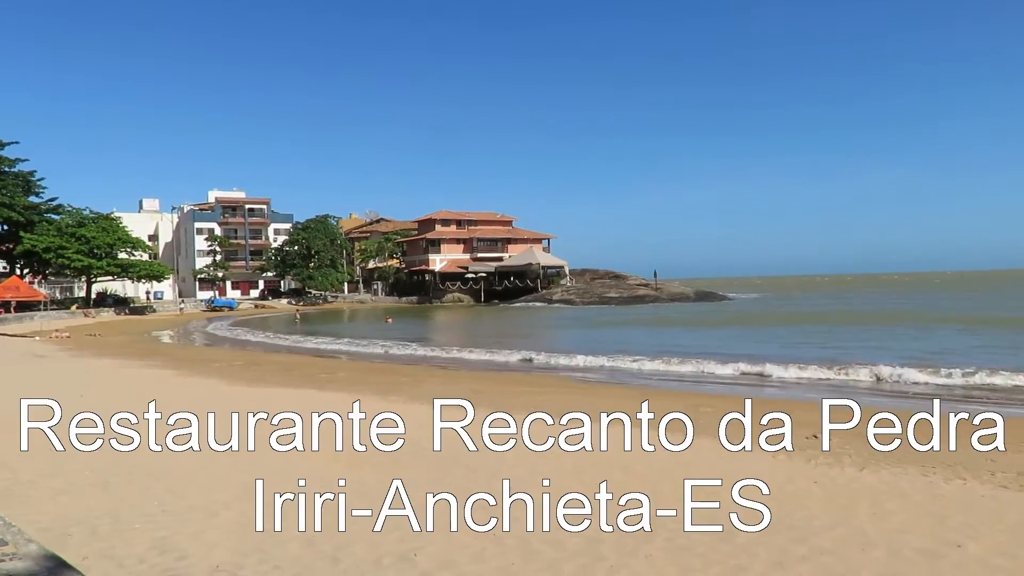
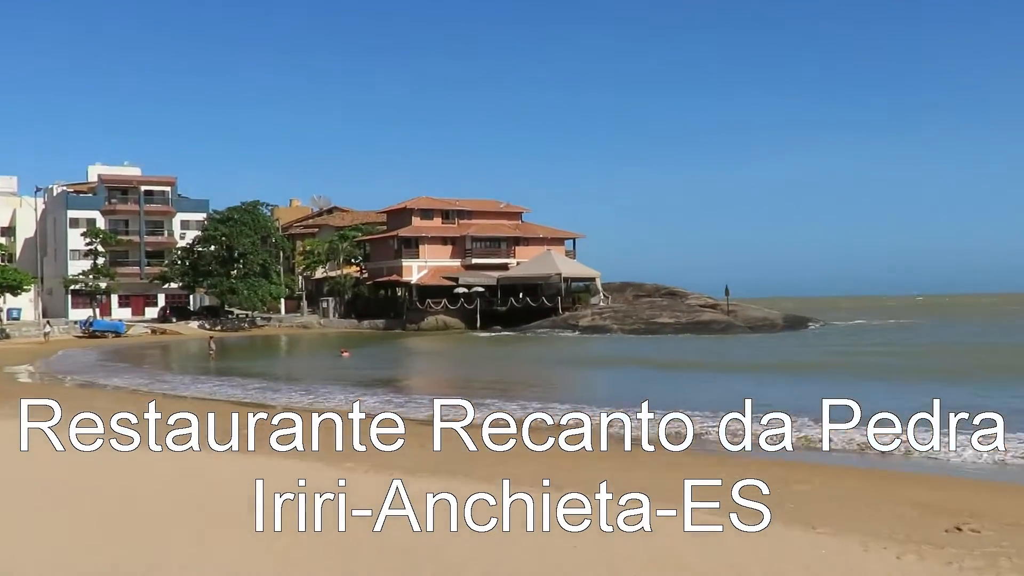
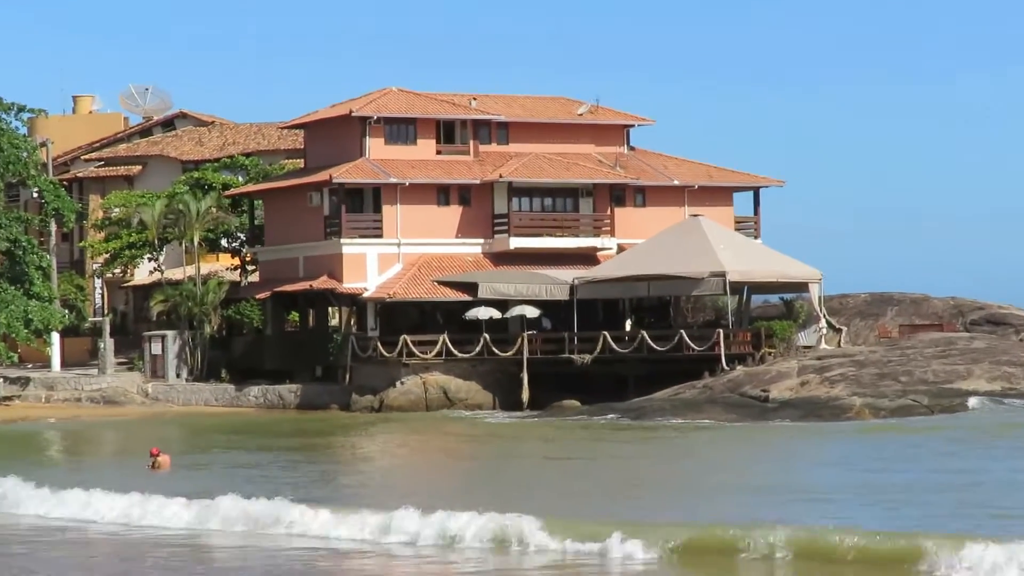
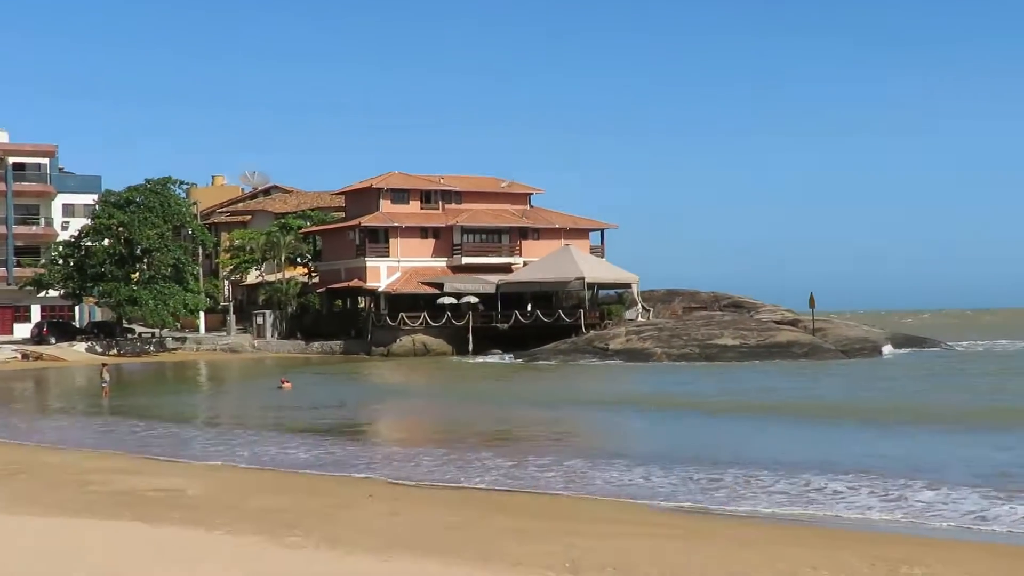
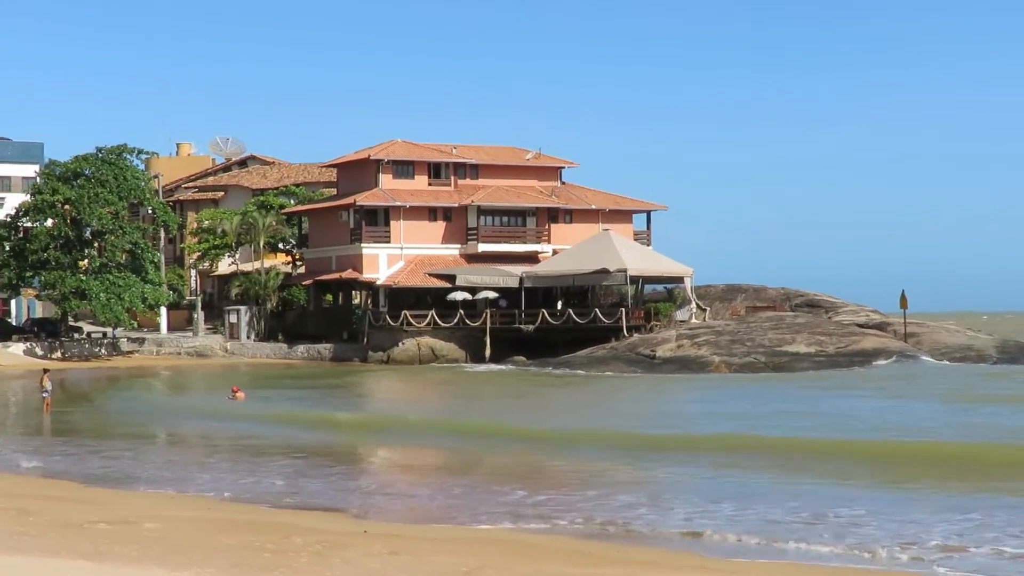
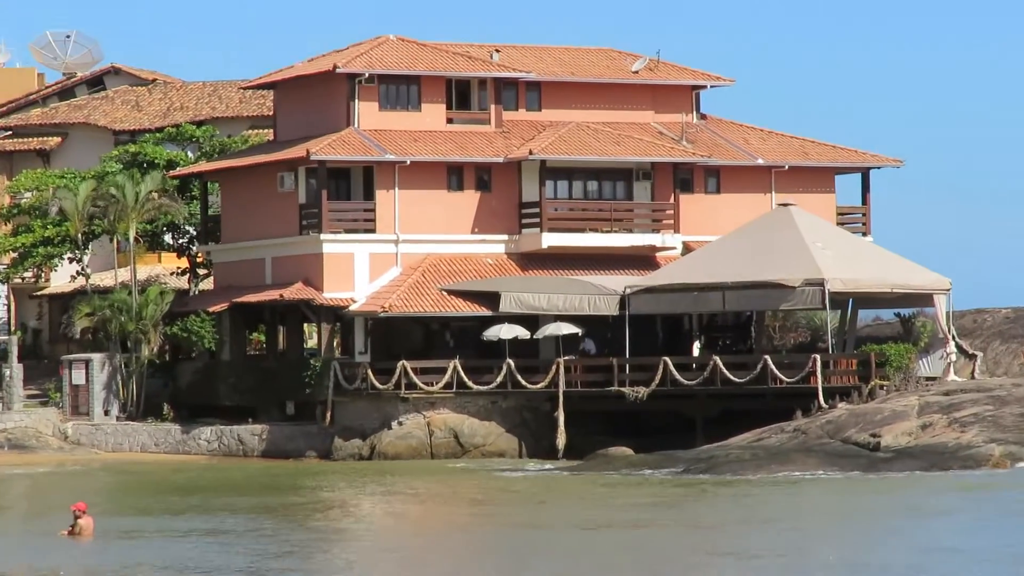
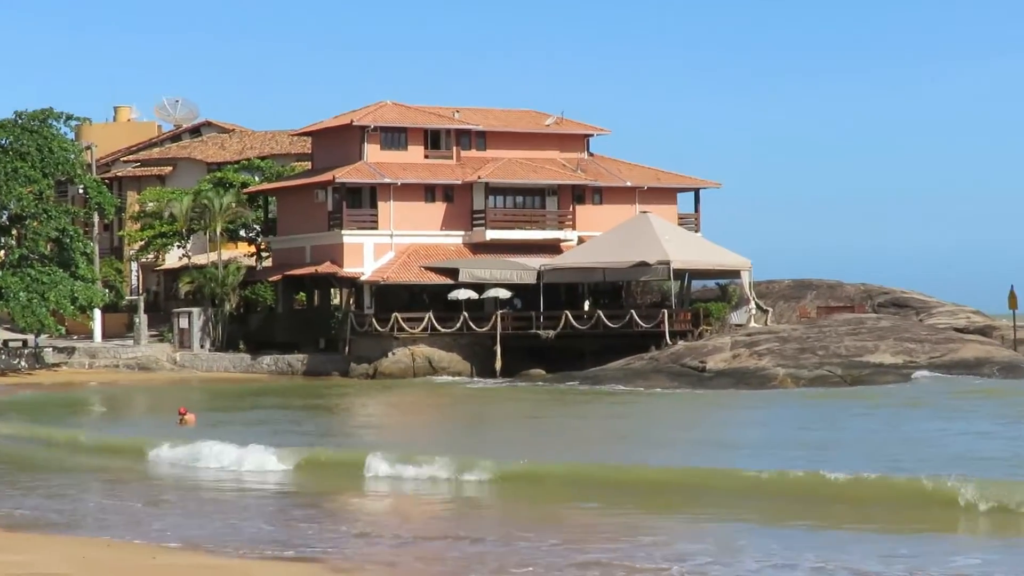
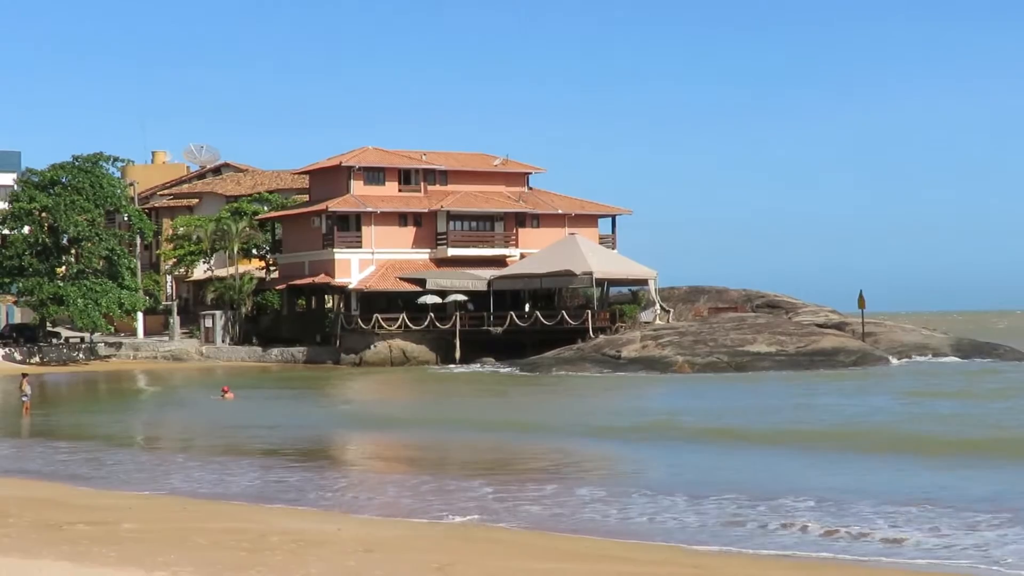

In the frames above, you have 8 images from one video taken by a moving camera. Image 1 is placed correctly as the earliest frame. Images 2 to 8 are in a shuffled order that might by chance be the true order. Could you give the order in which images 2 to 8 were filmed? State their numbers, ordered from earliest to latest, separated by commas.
2, 4, 8, 5, 7, 3, 6
